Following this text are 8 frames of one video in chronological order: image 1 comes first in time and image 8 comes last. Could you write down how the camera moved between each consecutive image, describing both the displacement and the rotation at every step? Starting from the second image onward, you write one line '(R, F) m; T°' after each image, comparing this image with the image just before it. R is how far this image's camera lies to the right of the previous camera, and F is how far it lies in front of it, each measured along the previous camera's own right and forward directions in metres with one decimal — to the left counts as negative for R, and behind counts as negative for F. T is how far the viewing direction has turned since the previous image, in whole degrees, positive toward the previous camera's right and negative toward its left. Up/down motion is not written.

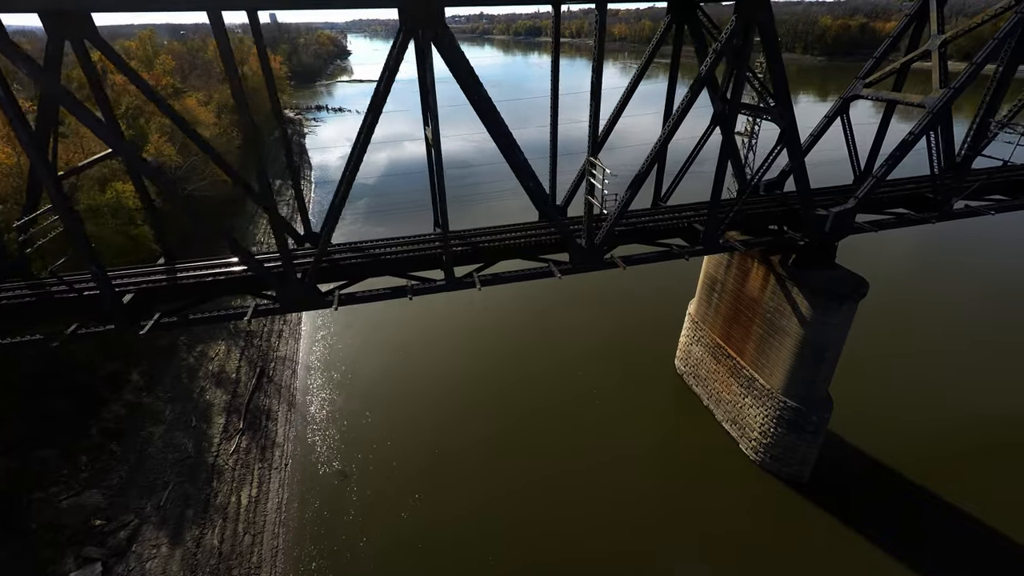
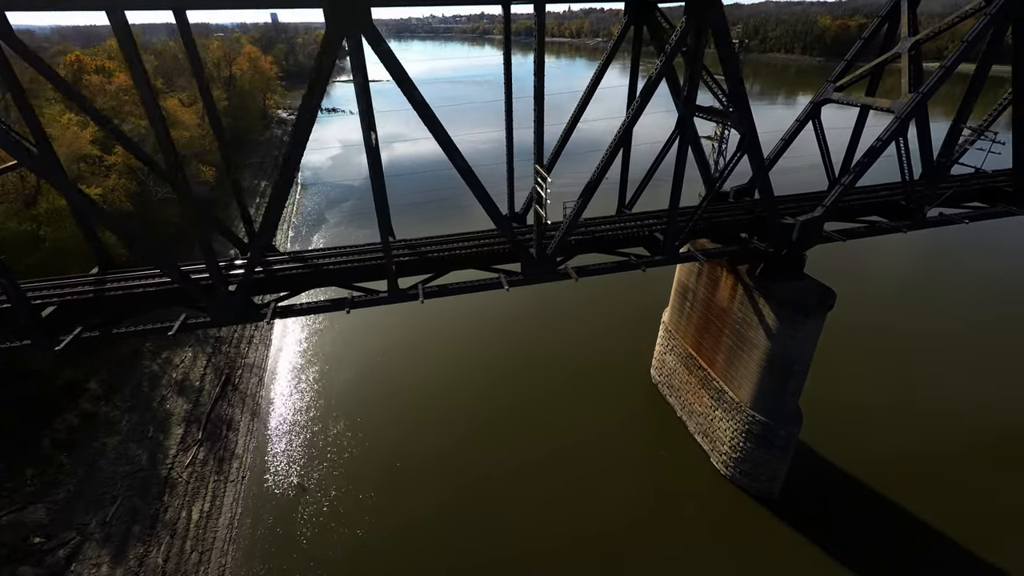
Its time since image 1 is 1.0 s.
(+0.9, +0.4) m; 0°
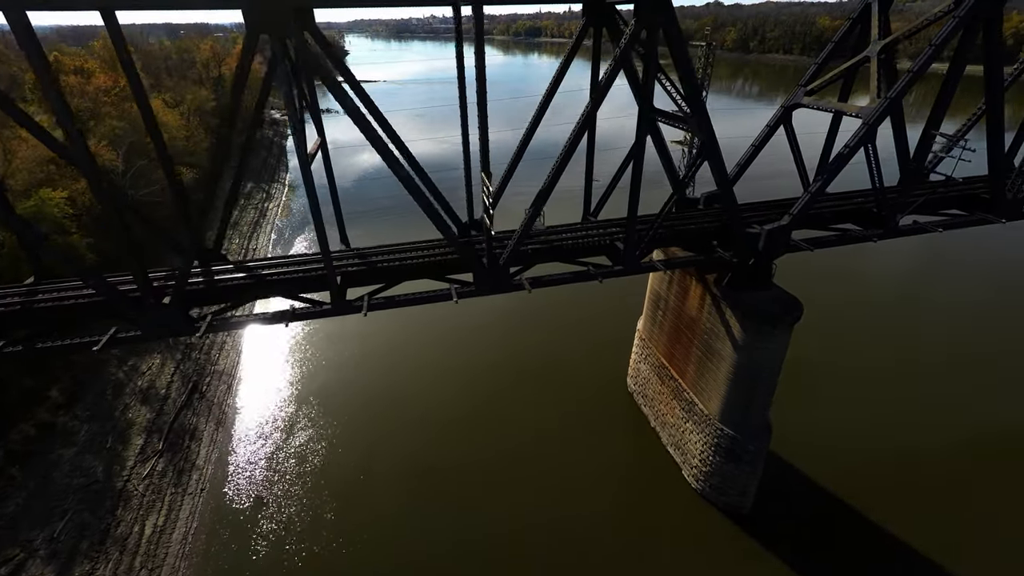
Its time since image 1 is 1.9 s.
(+0.8, +0.3) m; 0°
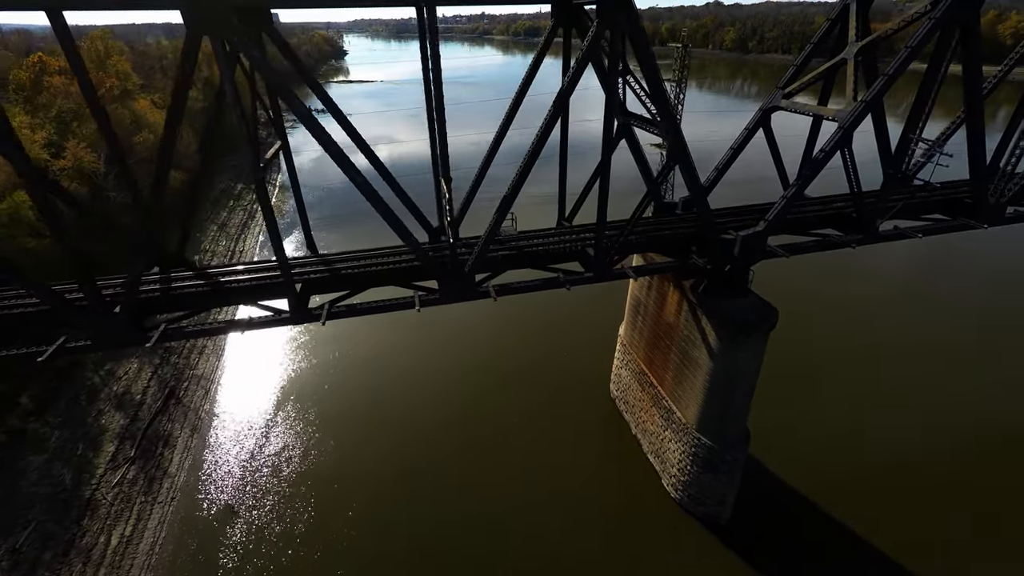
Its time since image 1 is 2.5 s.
(+0.5, +0.2) m; 0°
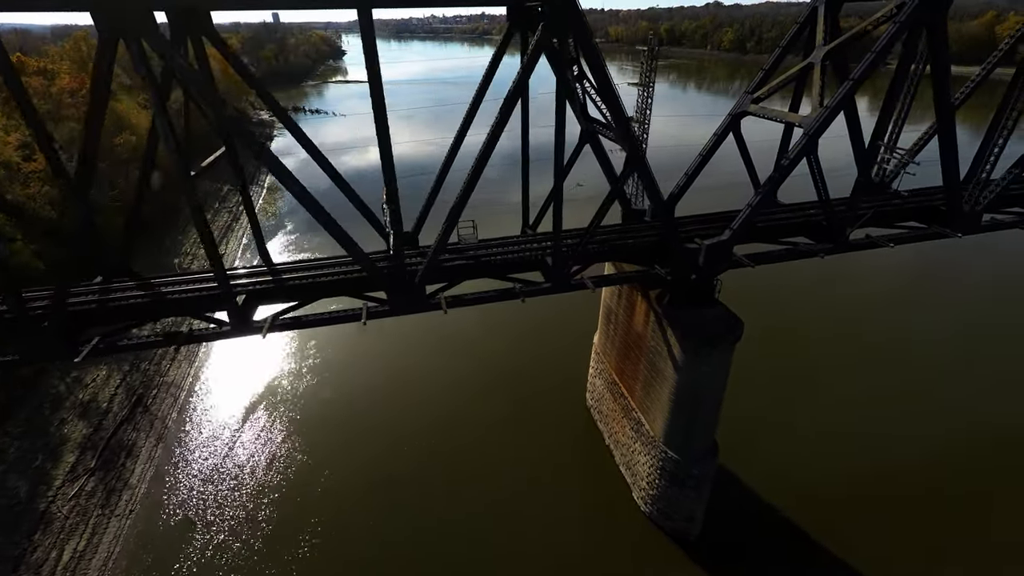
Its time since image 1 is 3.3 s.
(+0.7, +0.3) m; 0°
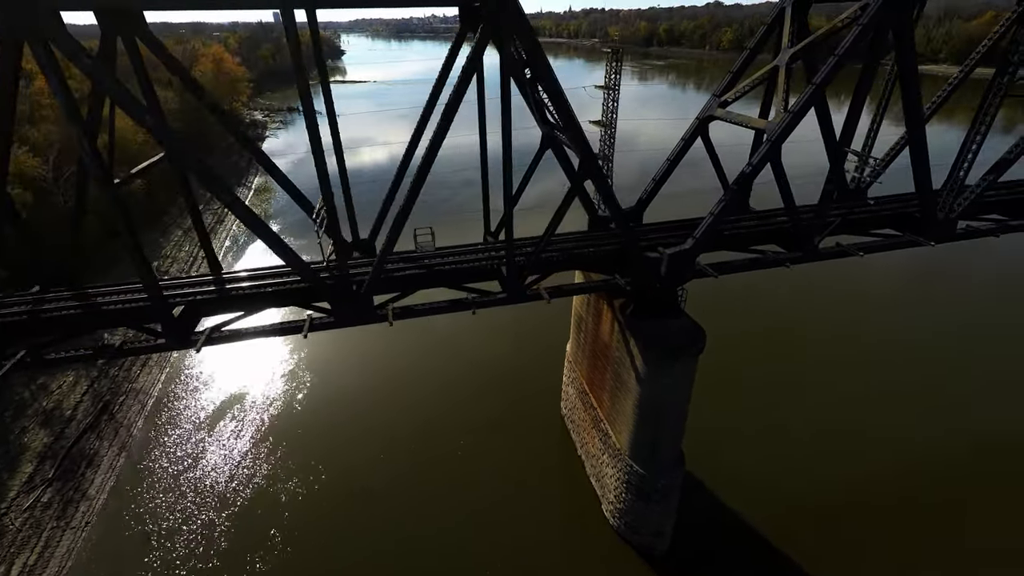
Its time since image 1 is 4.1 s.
(+0.7, +0.3) m; 0°
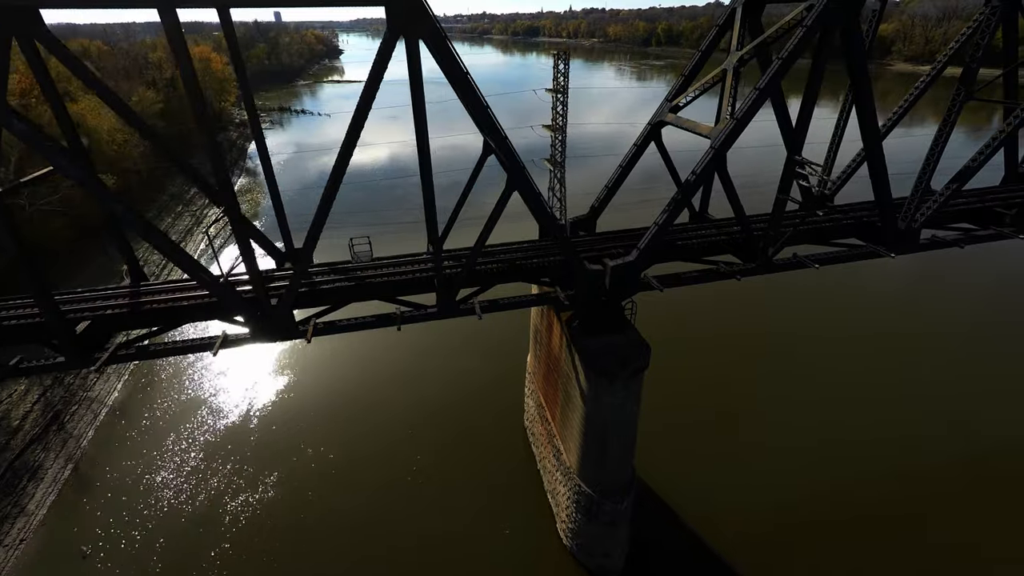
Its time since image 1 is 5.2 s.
(+1.0, +0.4) m; 0°
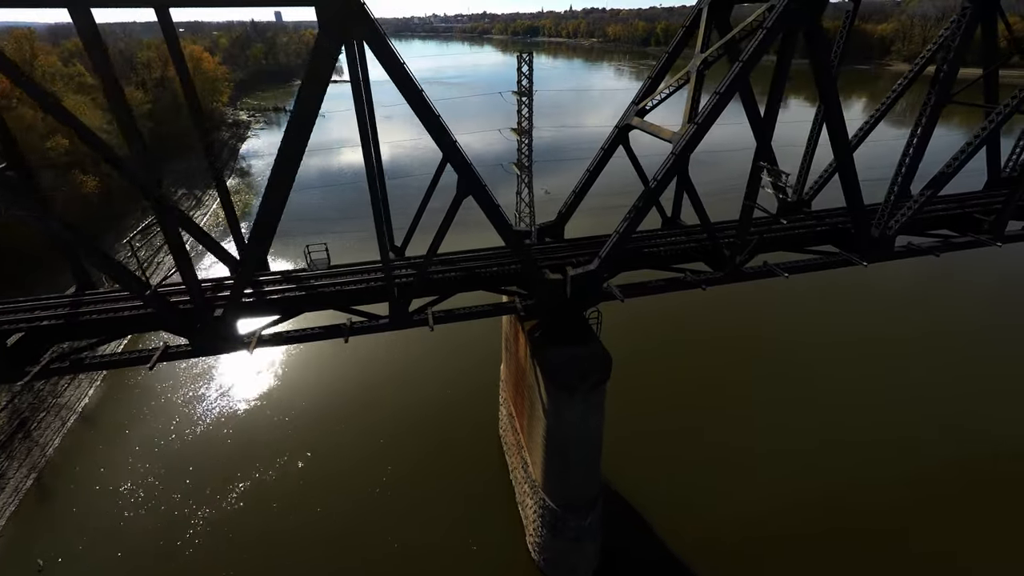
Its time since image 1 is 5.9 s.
(+0.6, +0.3) m; 0°
